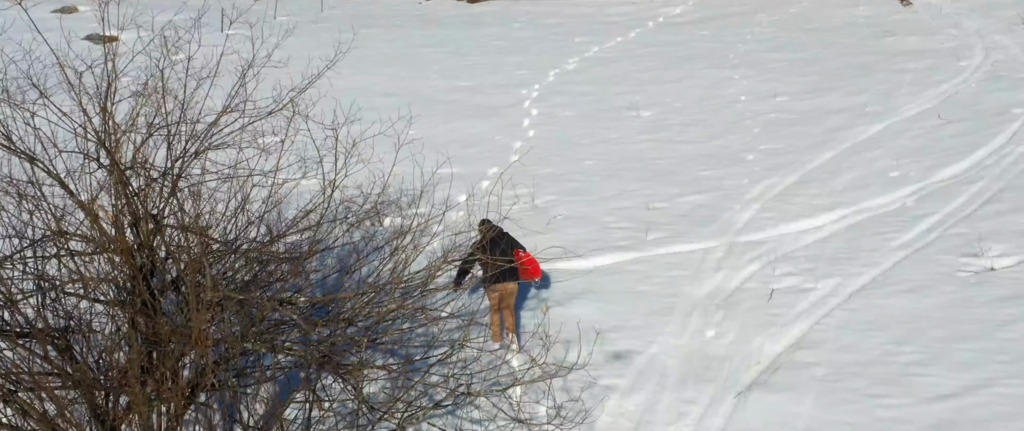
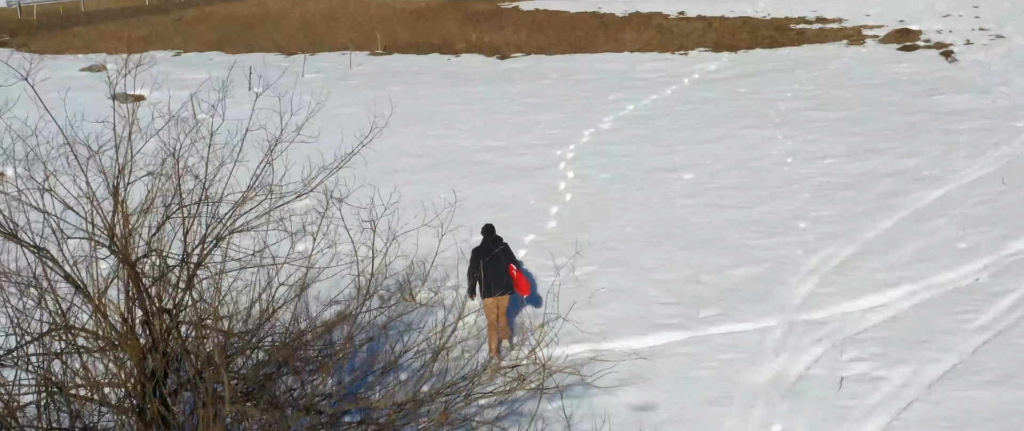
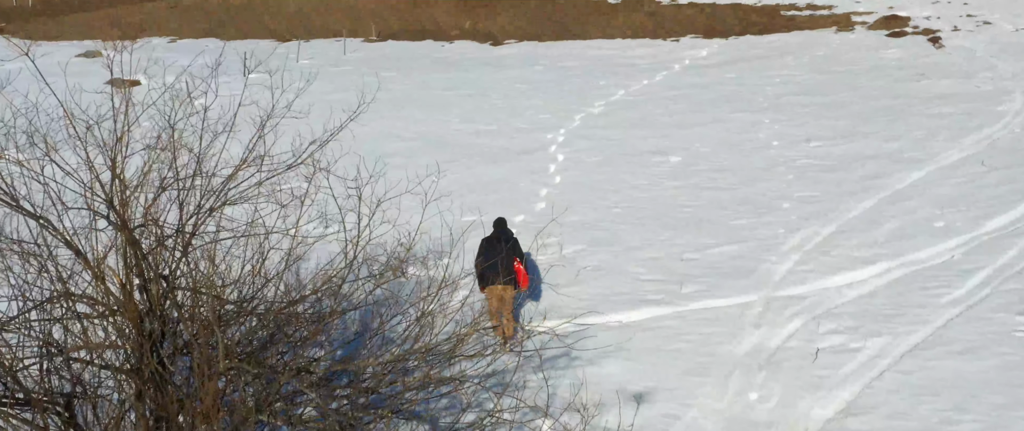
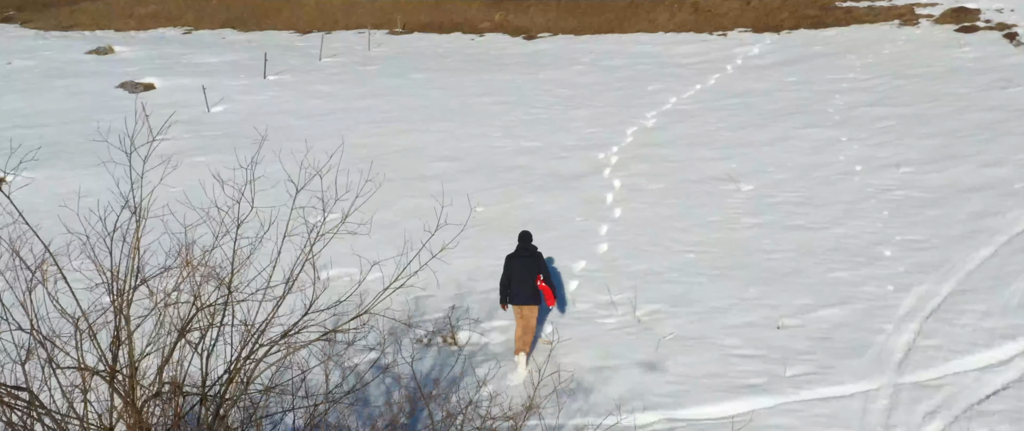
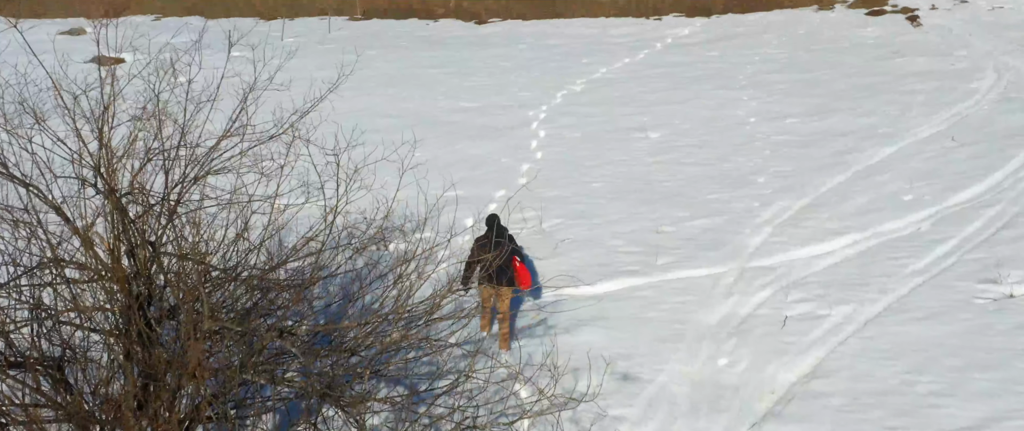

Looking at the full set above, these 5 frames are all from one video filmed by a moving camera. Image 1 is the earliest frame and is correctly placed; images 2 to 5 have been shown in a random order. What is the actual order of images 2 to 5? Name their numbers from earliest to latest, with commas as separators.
5, 3, 2, 4
